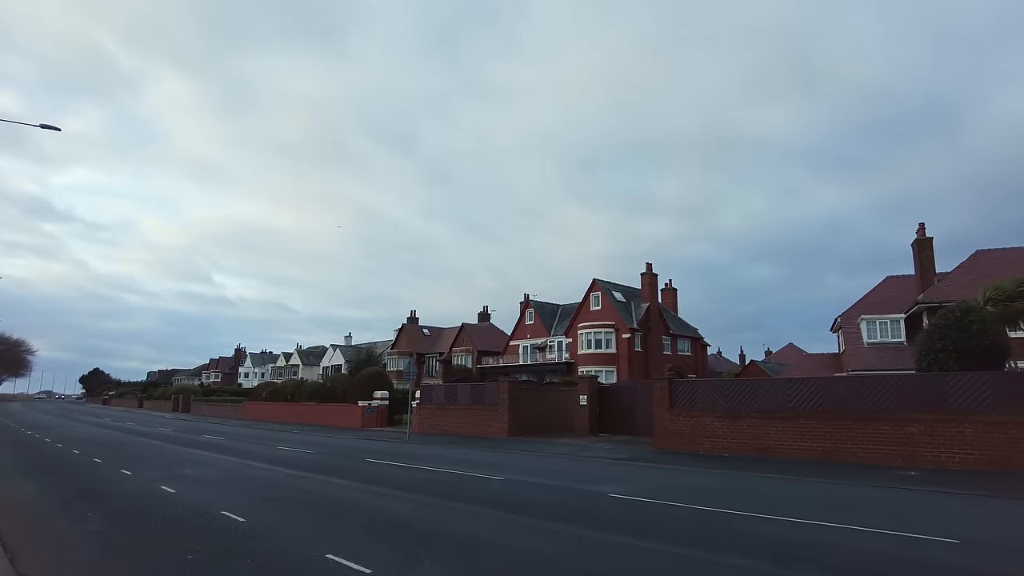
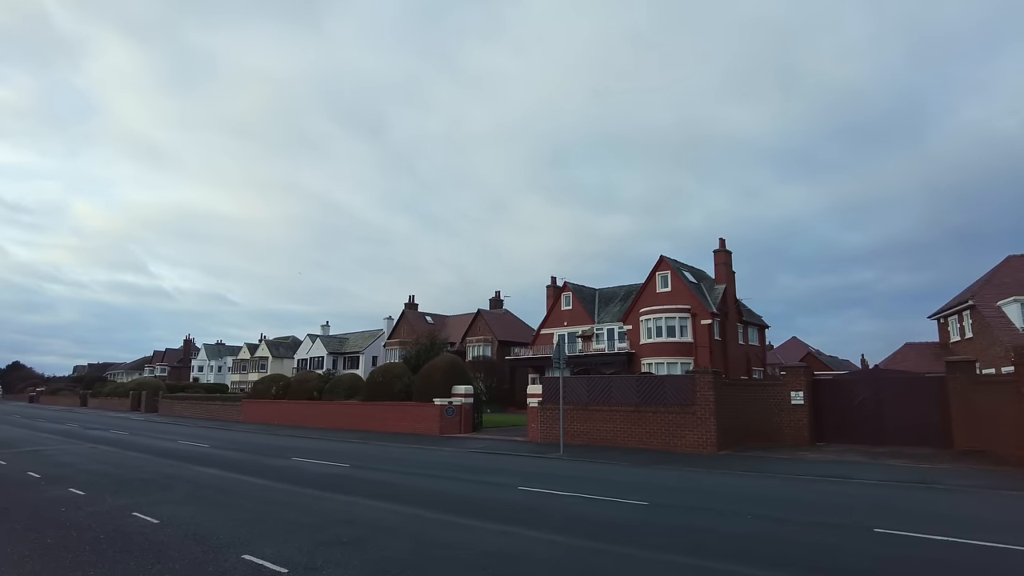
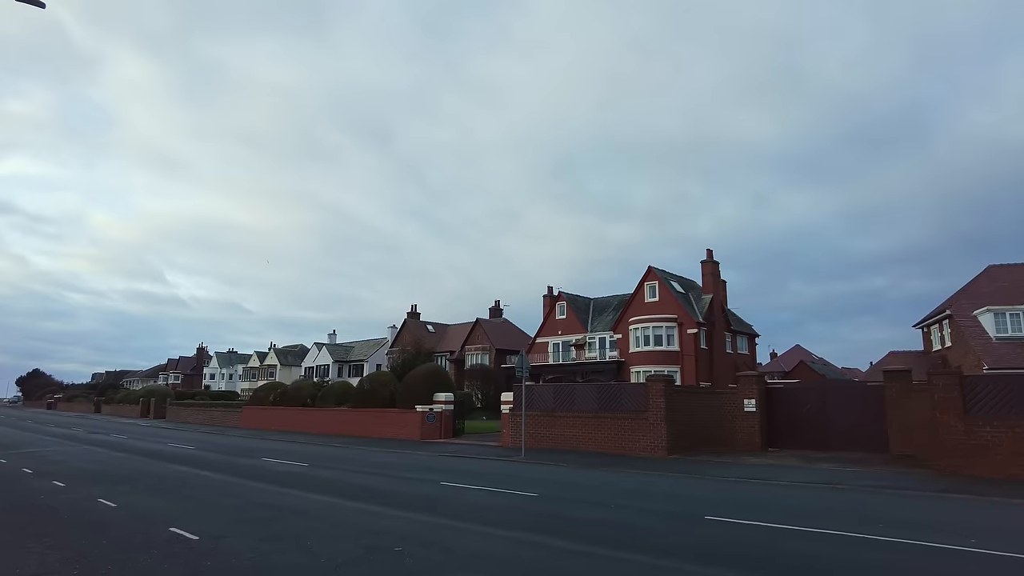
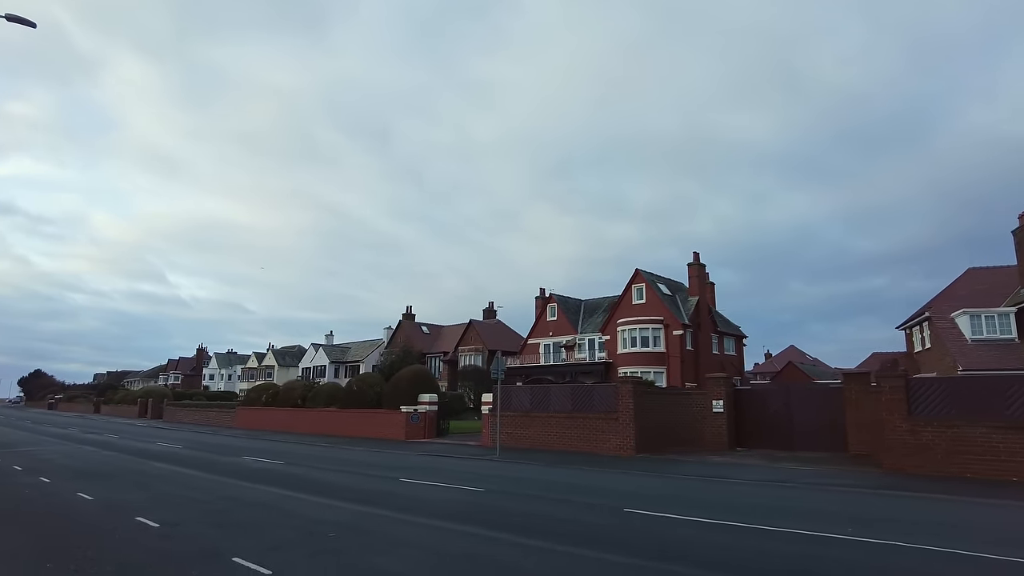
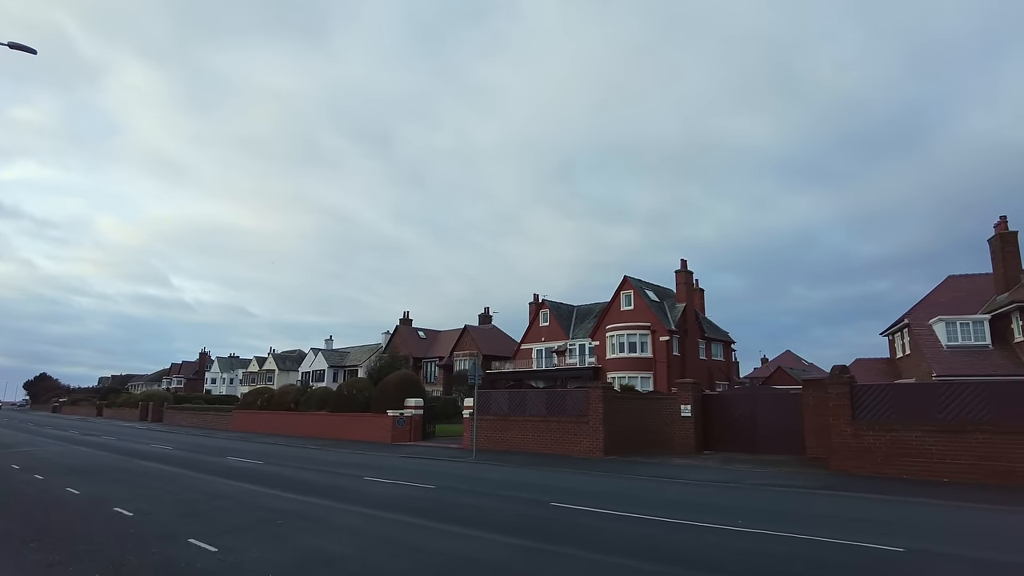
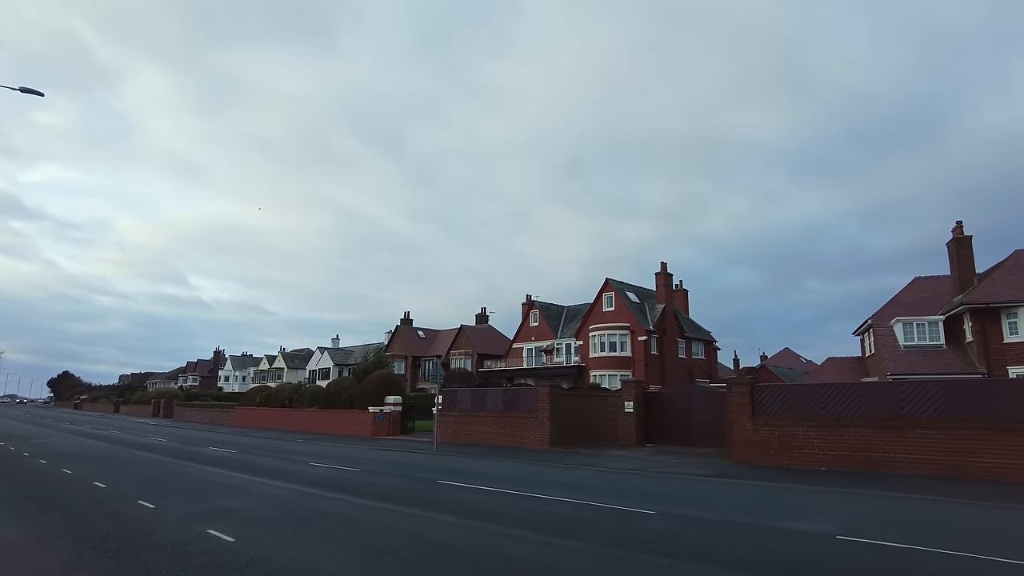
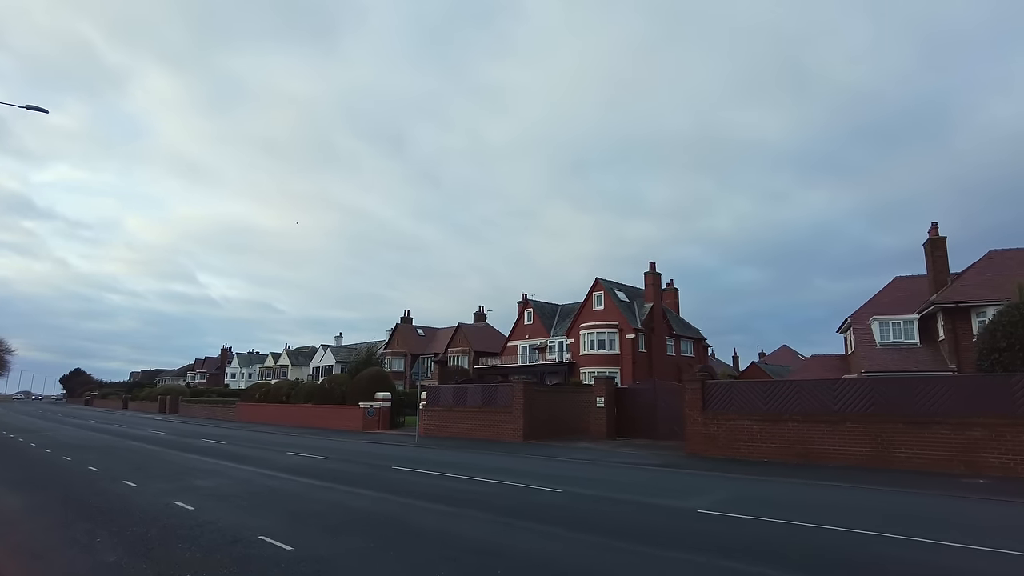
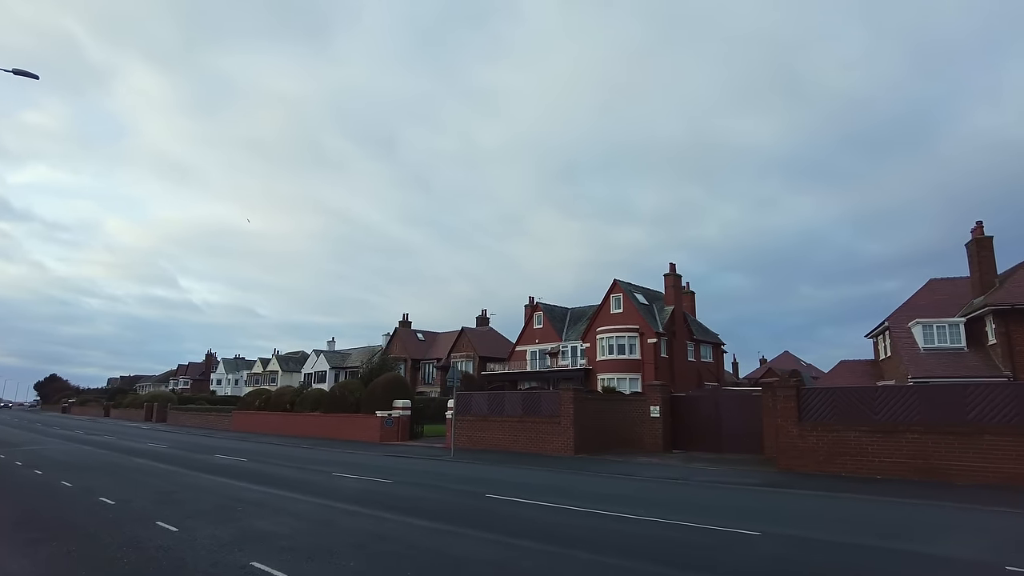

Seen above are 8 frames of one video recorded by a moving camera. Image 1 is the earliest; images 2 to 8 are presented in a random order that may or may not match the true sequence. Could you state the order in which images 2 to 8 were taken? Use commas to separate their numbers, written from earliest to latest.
7, 6, 8, 5, 4, 3, 2
